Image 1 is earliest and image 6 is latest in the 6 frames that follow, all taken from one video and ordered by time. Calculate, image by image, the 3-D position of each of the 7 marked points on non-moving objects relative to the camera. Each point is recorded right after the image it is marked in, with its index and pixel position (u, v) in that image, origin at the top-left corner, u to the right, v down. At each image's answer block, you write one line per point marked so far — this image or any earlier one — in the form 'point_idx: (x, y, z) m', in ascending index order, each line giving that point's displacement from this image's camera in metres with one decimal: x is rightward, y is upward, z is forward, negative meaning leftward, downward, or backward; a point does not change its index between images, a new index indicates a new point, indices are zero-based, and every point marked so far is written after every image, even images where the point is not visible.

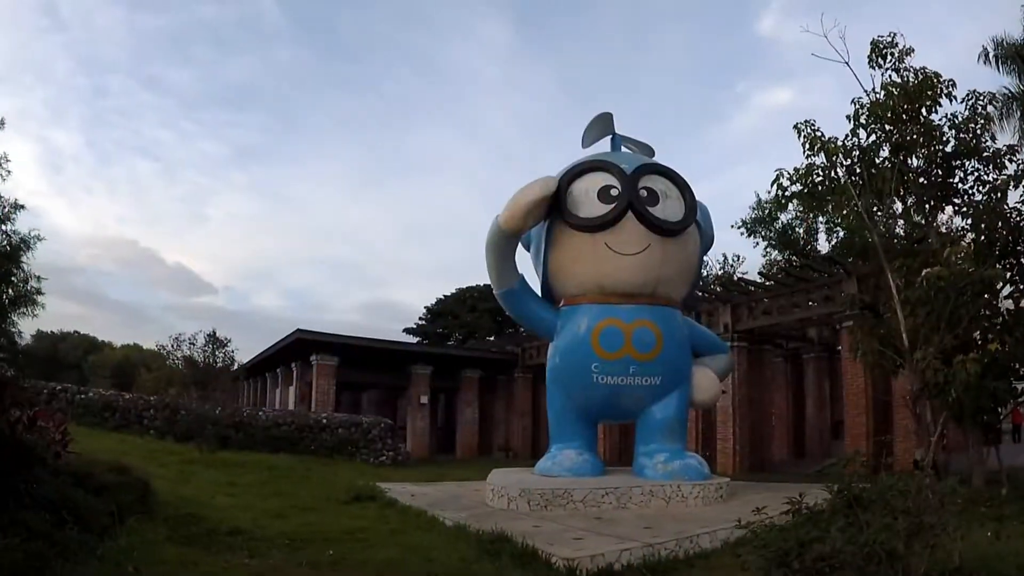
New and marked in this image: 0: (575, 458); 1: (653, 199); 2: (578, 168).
0: (+0.6, -1.6, +8.7) m
1: (+1.3, +0.8, +8.7) m
2: (+0.6, +1.1, +8.8) m
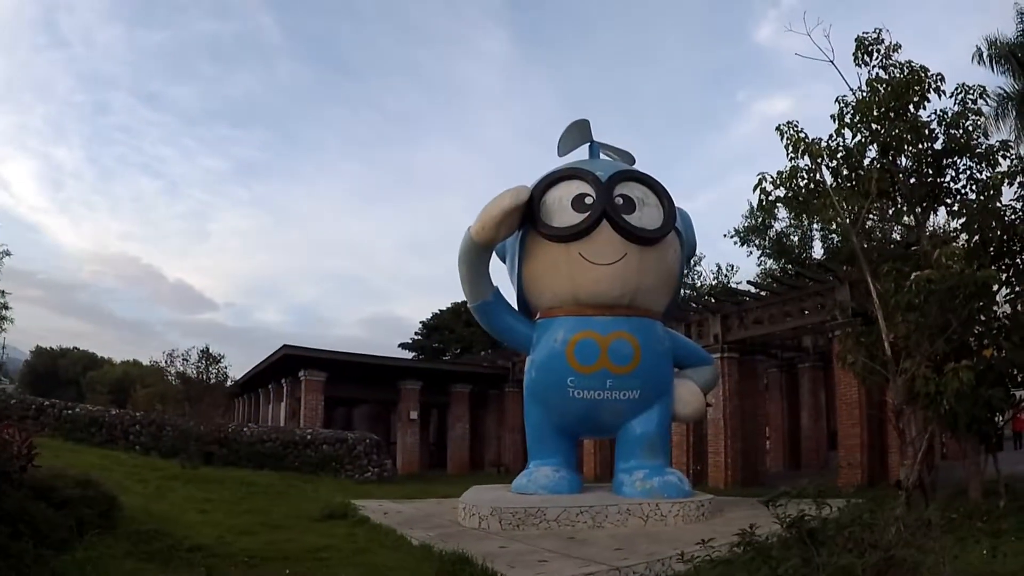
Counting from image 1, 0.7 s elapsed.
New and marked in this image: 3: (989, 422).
0: (+0.4, -1.7, +8.5) m
1: (+1.1, +0.7, +8.5) m
2: (+0.4, +1.0, +8.6) m
3: (+4.0, -1.1, +7.7) m
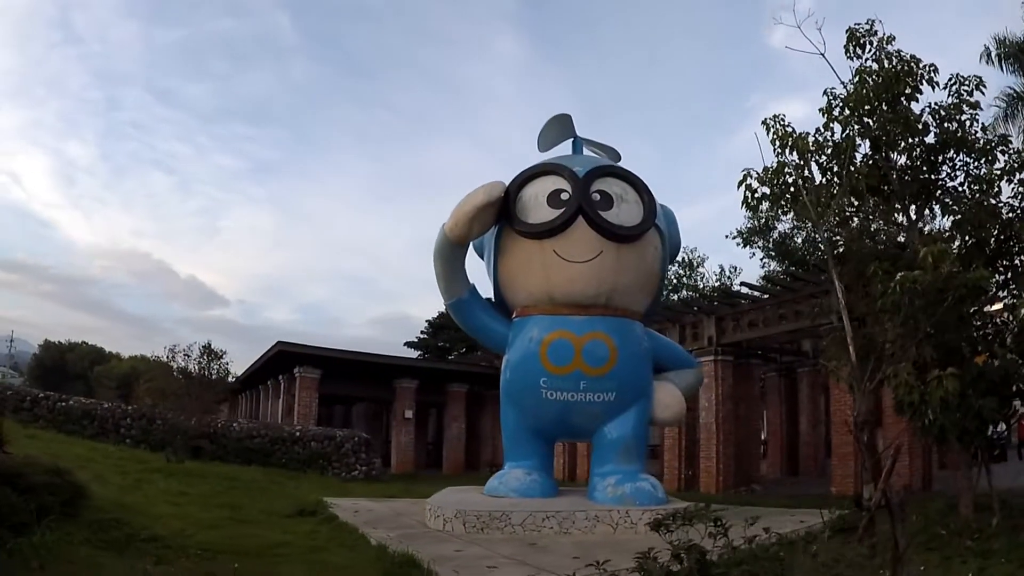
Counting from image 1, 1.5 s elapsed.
0: (+0.1, -1.7, +8.3) m
1: (+0.8, +0.8, +8.2) m
2: (+0.2, +1.1, +8.4) m
3: (+3.7, -1.2, +7.3) m
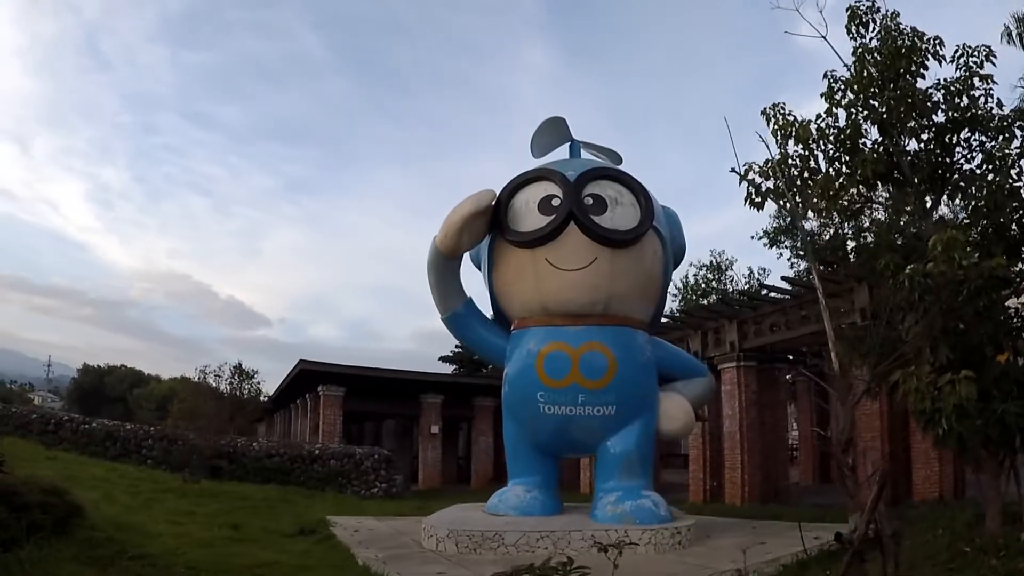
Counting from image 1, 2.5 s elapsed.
0: (+0.1, -1.8, +8.0) m
1: (+0.8, +0.7, +7.9) m
2: (+0.1, +1.0, +8.1) m
3: (+3.6, -1.1, +6.7) m
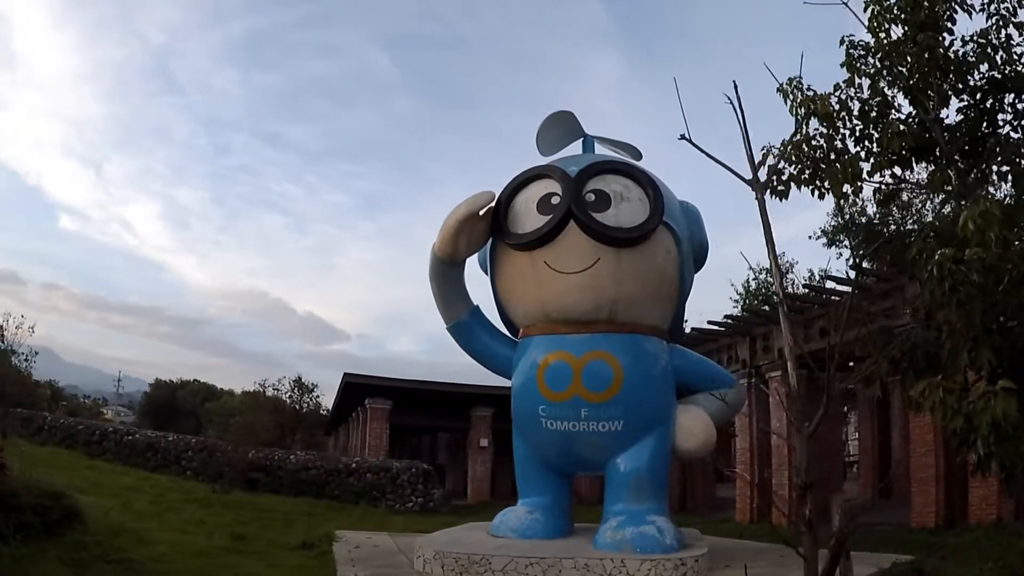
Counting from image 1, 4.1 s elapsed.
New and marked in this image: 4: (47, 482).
0: (+0.1, -1.8, +7.4) m
1: (+0.7, +0.7, +7.3) m
2: (+0.1, +0.9, +7.6) m
3: (+3.3, -1.1, +5.6) m
4: (-4.2, -1.8, +8.3) m
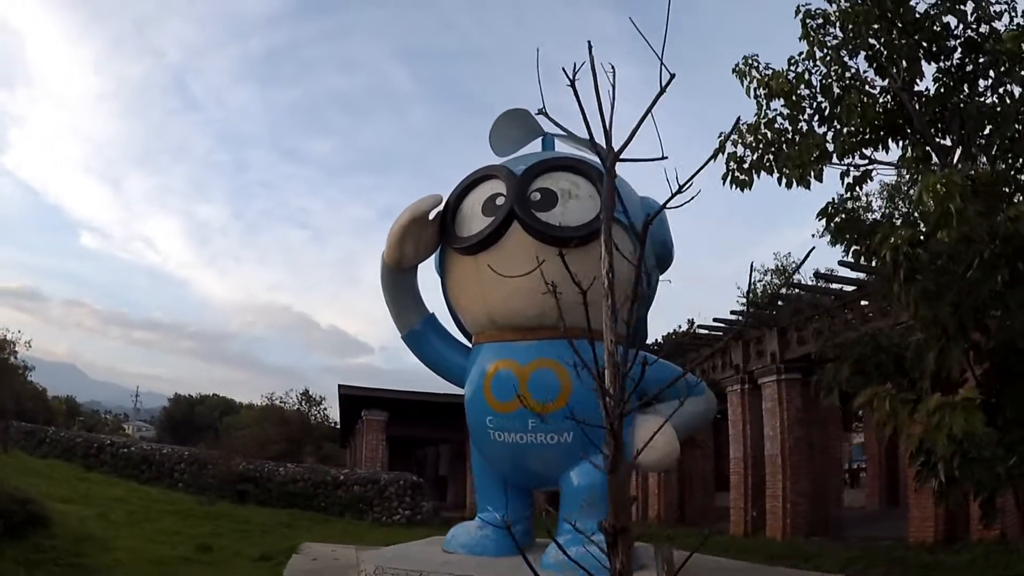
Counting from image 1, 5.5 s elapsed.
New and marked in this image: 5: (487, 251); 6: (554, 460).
0: (-0.3, -1.9, +7.0) m
1: (+0.3, +0.6, +6.9) m
2: (-0.3, +0.9, +7.3) m
3: (+2.7, -1.0, +4.9) m
4: (-4.4, -1.9, +8.3) m
5: (-0.2, +0.3, +6.9) m
6: (+0.3, -1.3, +6.8) m
